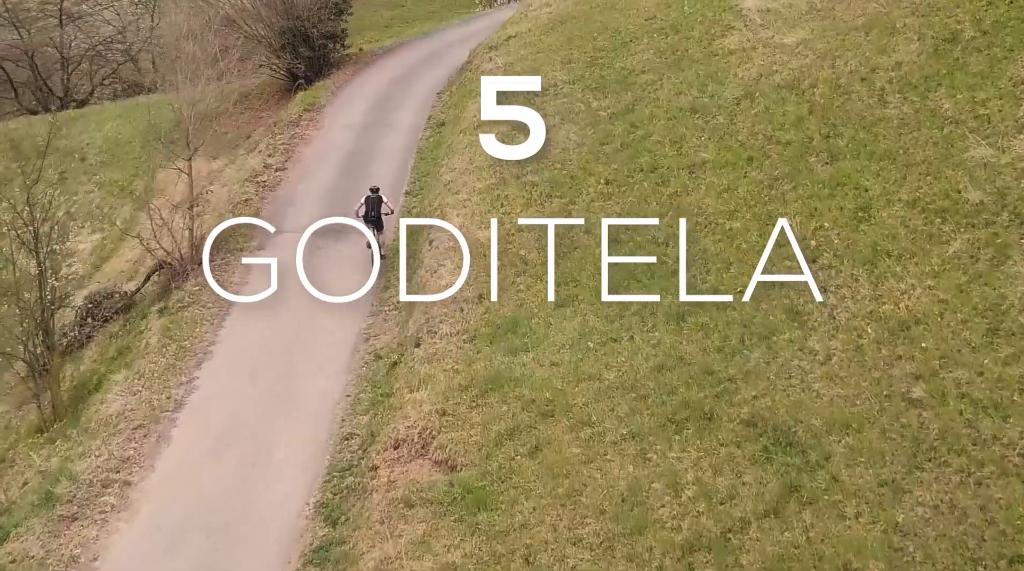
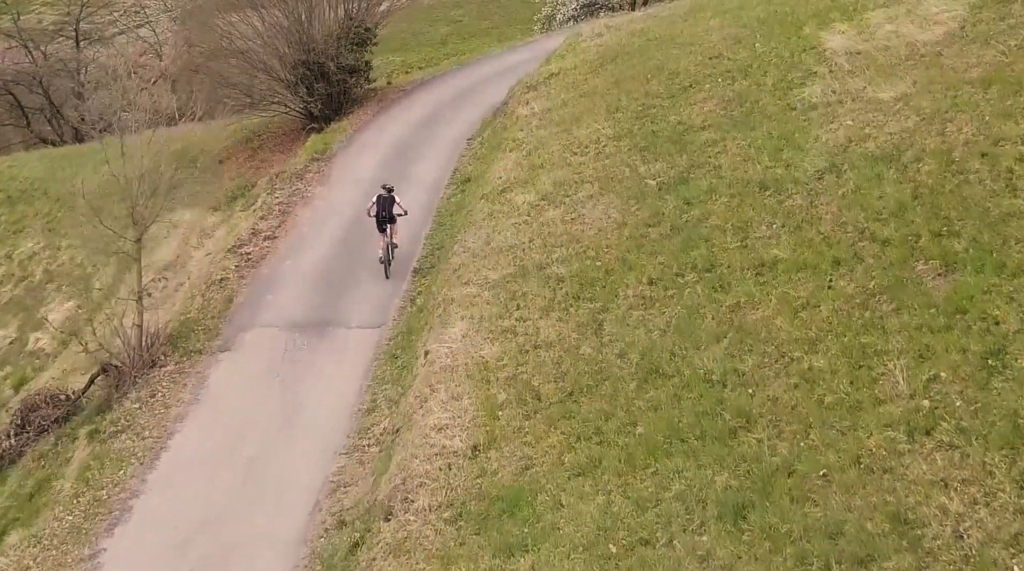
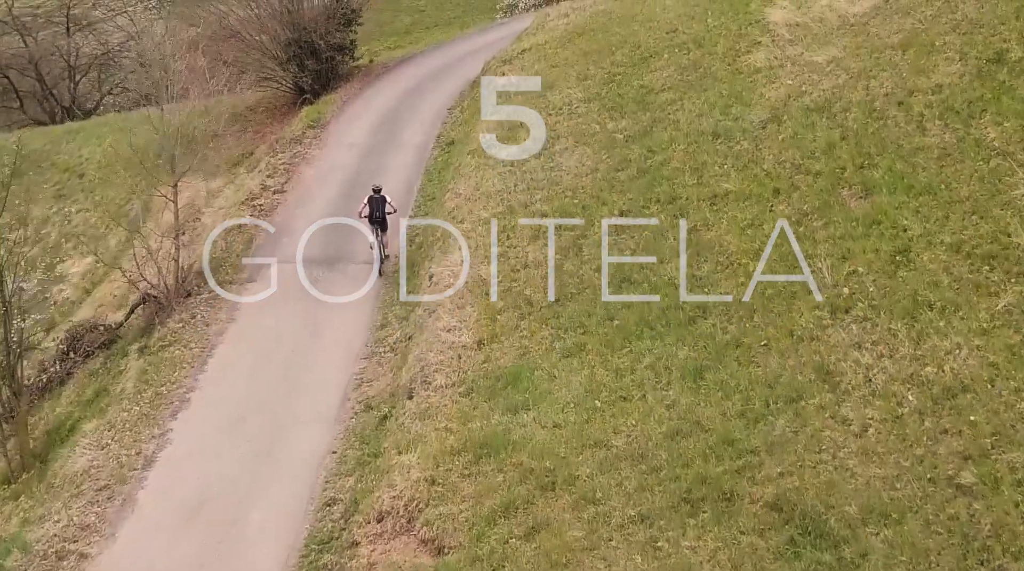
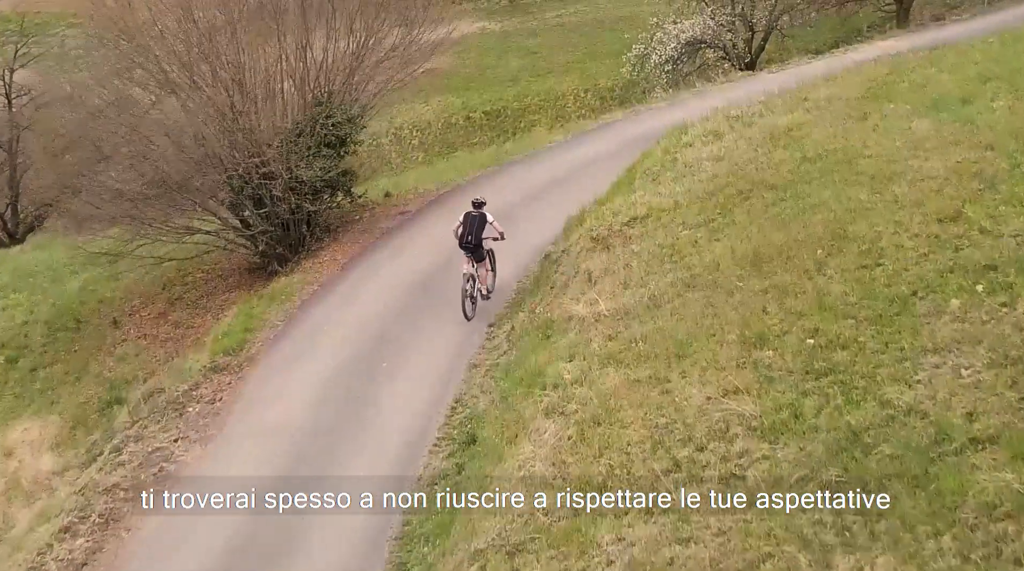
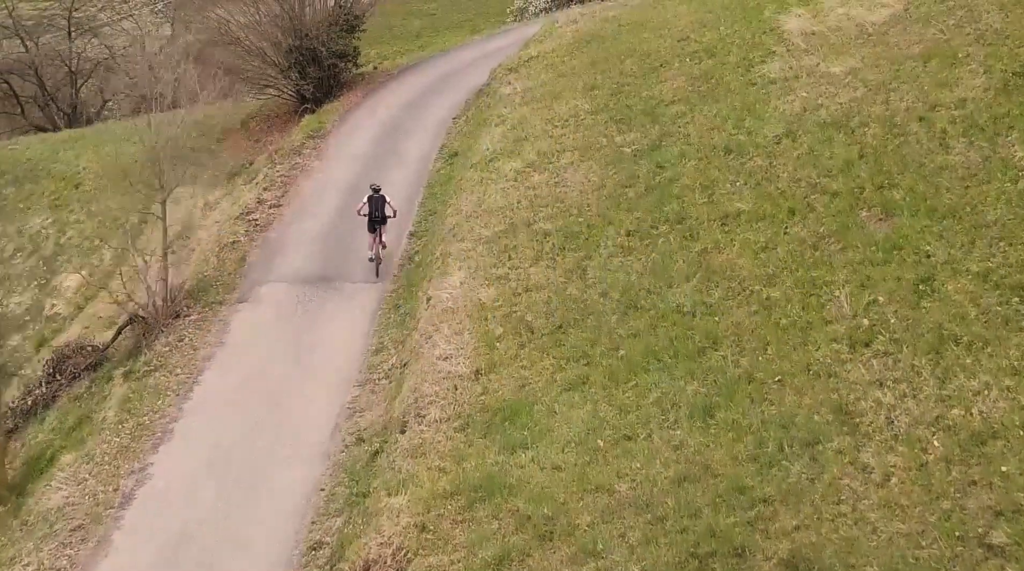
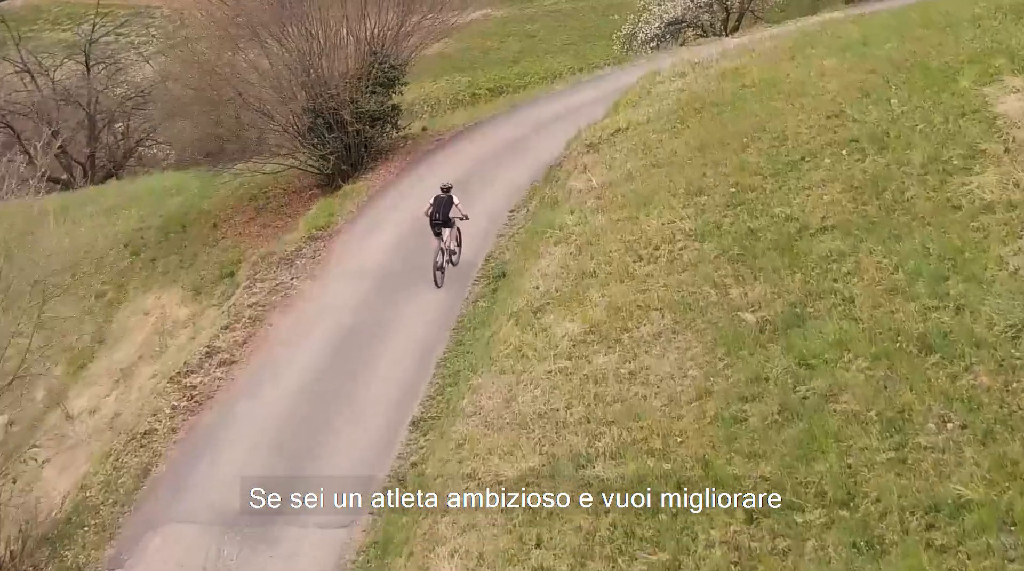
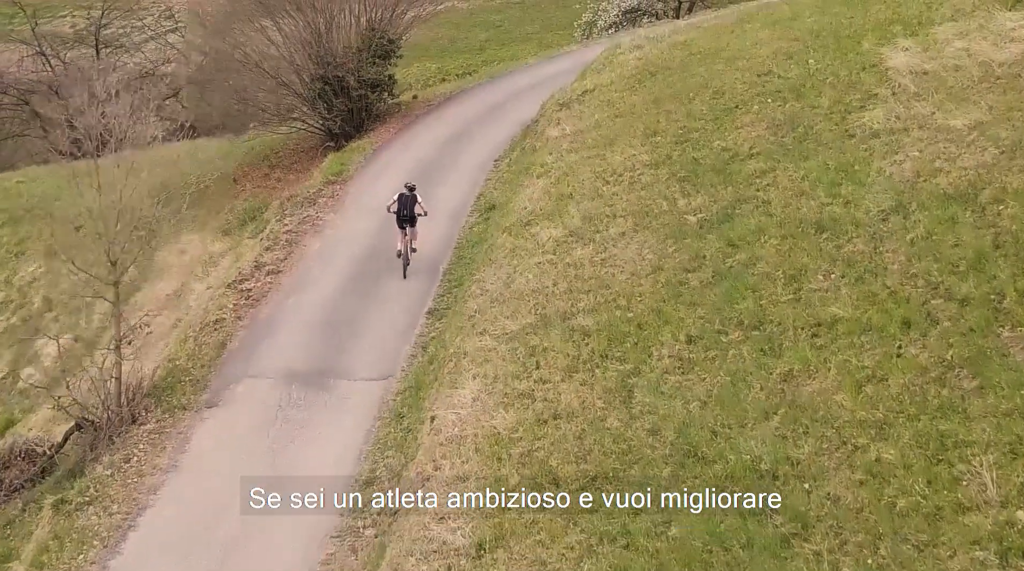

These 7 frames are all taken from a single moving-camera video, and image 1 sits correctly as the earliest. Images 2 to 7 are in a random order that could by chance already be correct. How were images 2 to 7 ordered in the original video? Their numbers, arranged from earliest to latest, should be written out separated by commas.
3, 5, 2, 7, 6, 4
